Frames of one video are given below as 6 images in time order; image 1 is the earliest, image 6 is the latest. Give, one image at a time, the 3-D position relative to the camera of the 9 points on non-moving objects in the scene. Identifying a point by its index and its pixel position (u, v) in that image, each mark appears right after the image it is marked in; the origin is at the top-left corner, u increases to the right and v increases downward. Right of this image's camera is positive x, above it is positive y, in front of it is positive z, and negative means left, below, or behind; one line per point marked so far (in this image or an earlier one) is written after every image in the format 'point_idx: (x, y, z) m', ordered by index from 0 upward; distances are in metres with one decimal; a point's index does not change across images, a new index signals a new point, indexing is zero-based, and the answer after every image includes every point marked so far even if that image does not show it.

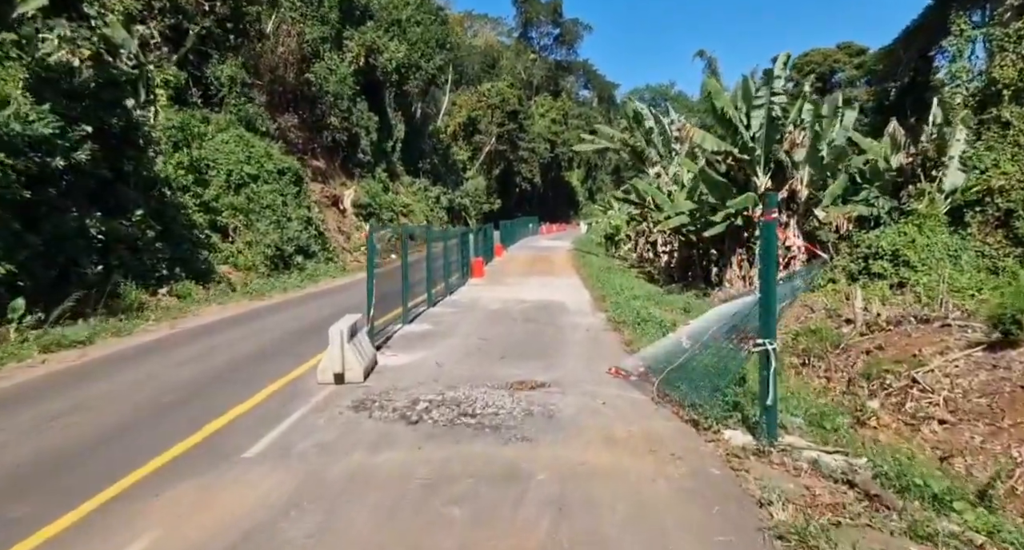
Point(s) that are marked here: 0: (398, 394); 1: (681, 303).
0: (-1.0, -1.1, +5.1) m
1: (+3.9, -0.6, +13.6) m
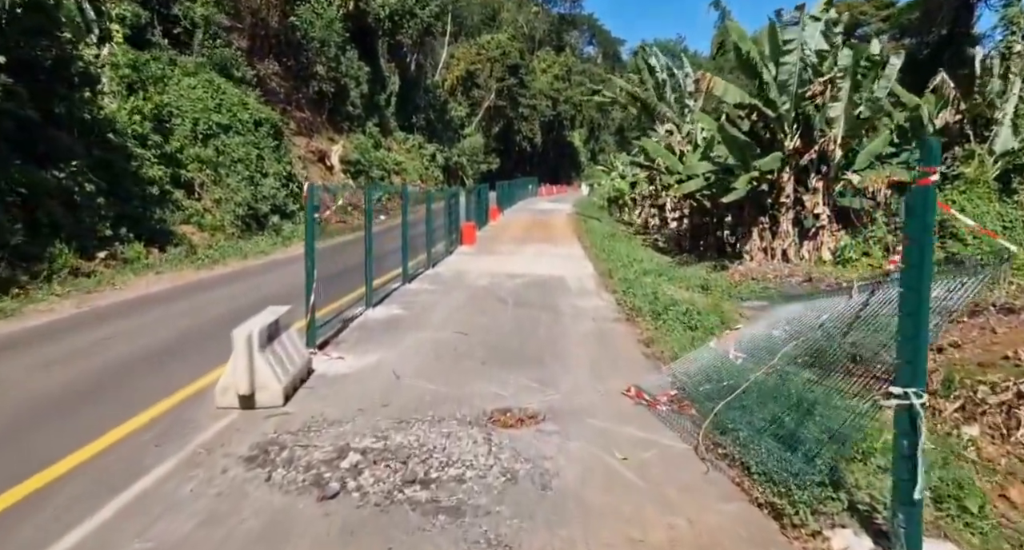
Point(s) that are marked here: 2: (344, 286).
0: (-1.1, -1.0, +3.5) m
1: (+3.8, 0.0, +11.9) m
2: (-1.9, -0.1, +6.7) m
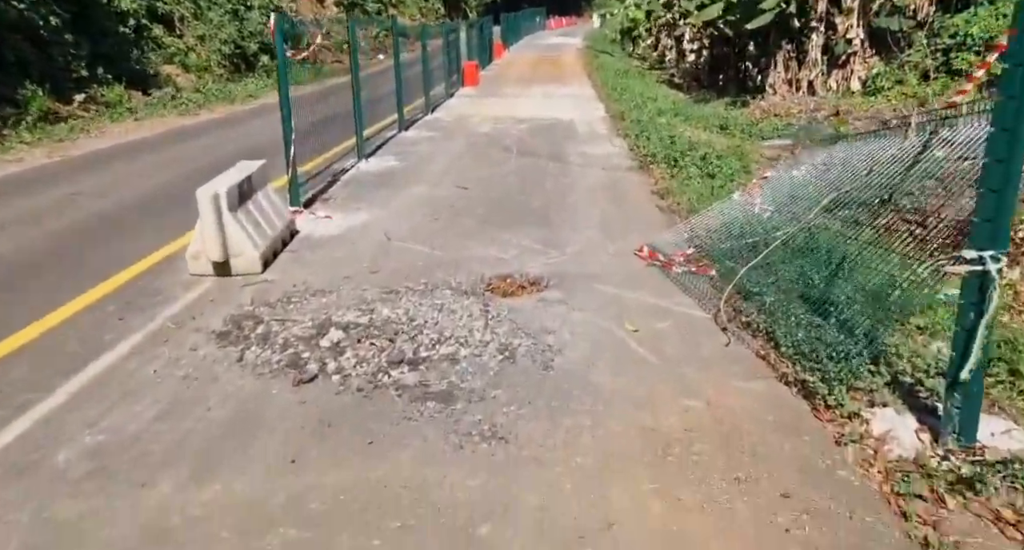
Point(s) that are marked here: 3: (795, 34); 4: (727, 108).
0: (-1.1, -0.2, +3.2) m
1: (+3.9, +3.0, +11.0) m
2: (-1.9, +1.4, +6.1) m
3: (+6.1, +5.1, +12.6) m
4: (+4.6, +3.5, +12.5) m
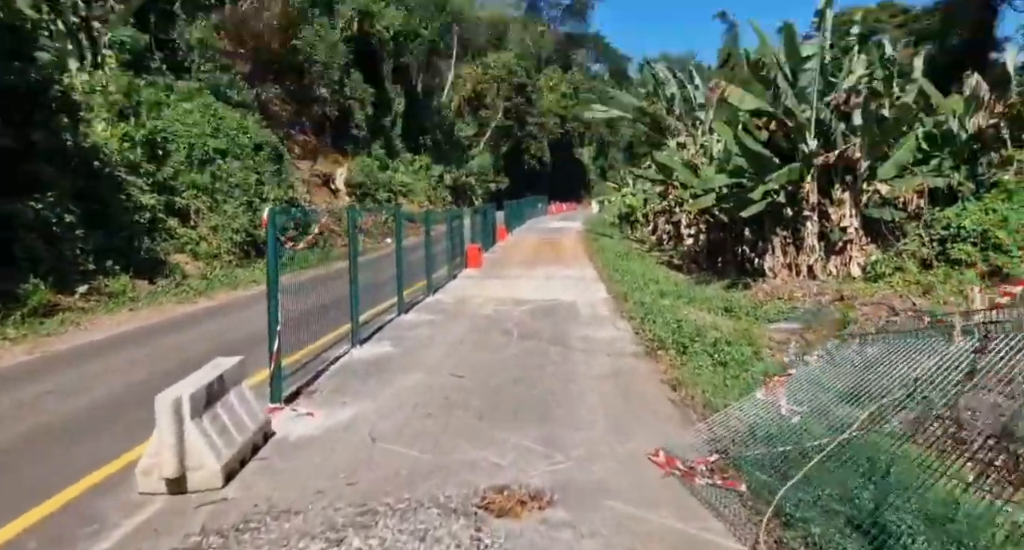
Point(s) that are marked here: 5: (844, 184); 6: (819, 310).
0: (-1.2, -1.2, +2.7) m
1: (+3.9, -0.4, +11.0) m
2: (-1.9, -0.5, +5.9) m
3: (+6.2, +1.2, +13.2) m
4: (+4.6, -0.3, +12.6) m
5: (+7.0, +1.9, +12.5) m
6: (+4.4, -0.5, +8.8) m
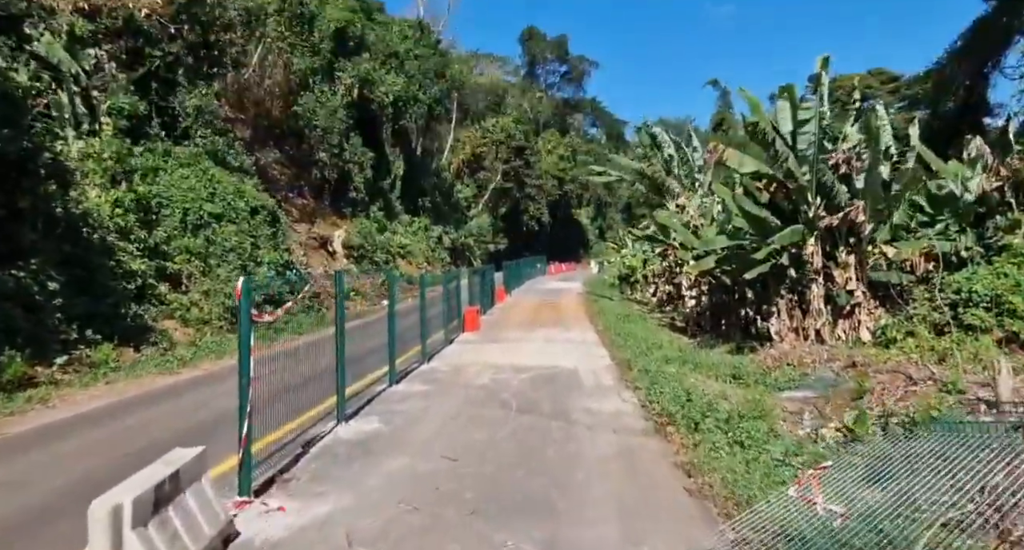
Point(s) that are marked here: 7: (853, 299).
0: (-1.2, -1.5, +2.2) m
1: (+3.9, -1.6, +10.6) m
2: (-1.9, -1.2, +5.5) m
3: (+6.1, -0.2, +12.9) m
4: (+4.6, -1.6, +12.2) m
5: (+7.0, +0.6, +12.2) m
6: (+4.4, -1.4, +8.3) m
7: (+7.0, -0.5, +12.3) m
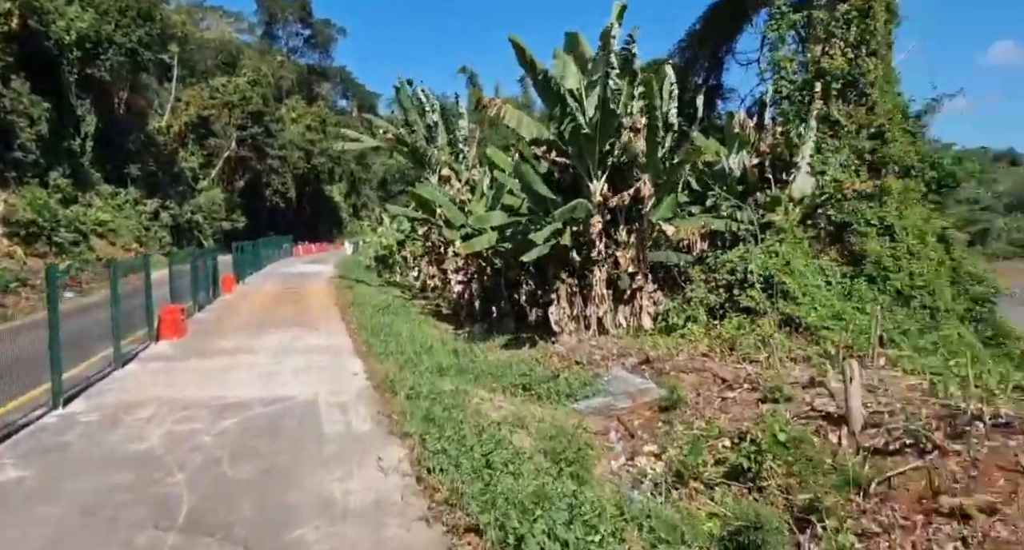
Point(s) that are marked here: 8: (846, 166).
0: (-1.4, -1.6, -1.1) m
1: (+0.1, -1.4, +8.6) m
2: (-3.3, -1.2, +1.7) m
3: (+1.3, +0.1, +11.6) m
4: (+0.1, -1.3, +10.3) m
5: (+2.3, +0.9, +11.2) m
6: (+1.4, -1.2, +6.7) m
7: (+2.3, -0.2, +11.3) m
8: (+7.0, +2.4, +12.8) m
